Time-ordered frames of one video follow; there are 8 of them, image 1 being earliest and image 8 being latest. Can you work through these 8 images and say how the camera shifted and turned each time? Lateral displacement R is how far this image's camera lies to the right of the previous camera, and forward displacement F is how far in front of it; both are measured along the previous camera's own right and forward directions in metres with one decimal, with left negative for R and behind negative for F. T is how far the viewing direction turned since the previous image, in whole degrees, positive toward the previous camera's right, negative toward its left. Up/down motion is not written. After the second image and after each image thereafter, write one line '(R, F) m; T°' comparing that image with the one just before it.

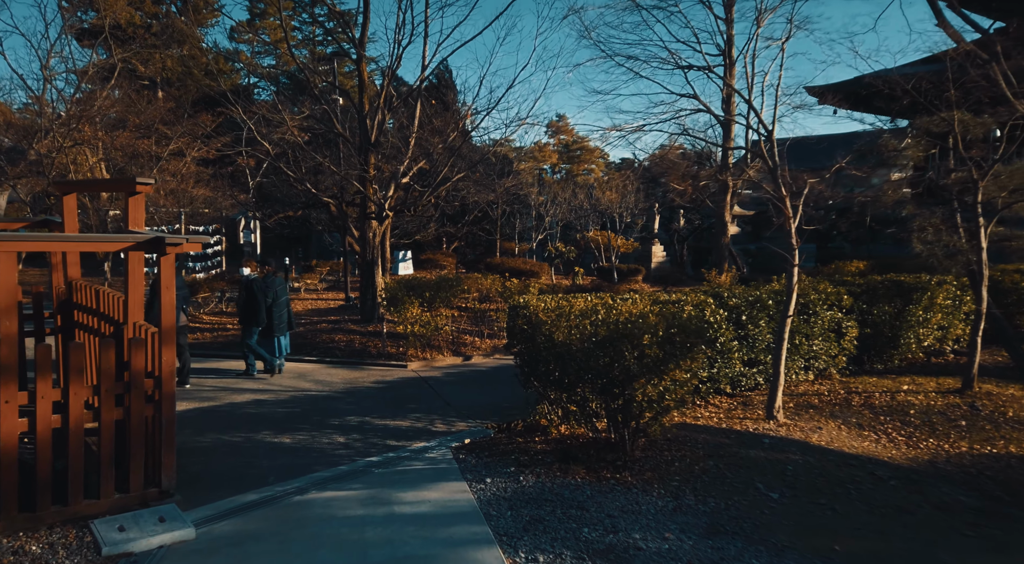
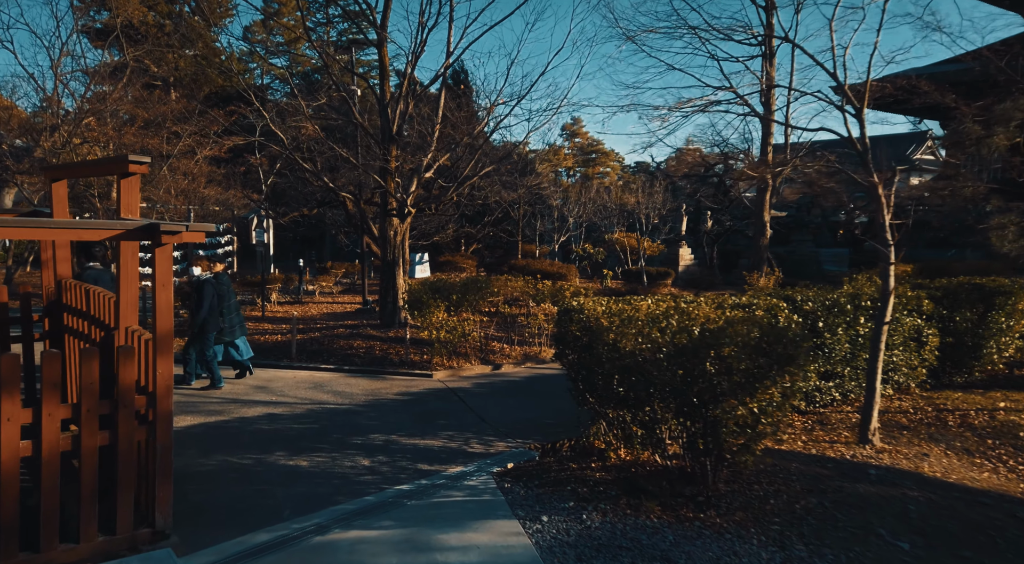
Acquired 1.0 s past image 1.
(-0.4, +1.0) m; -1°
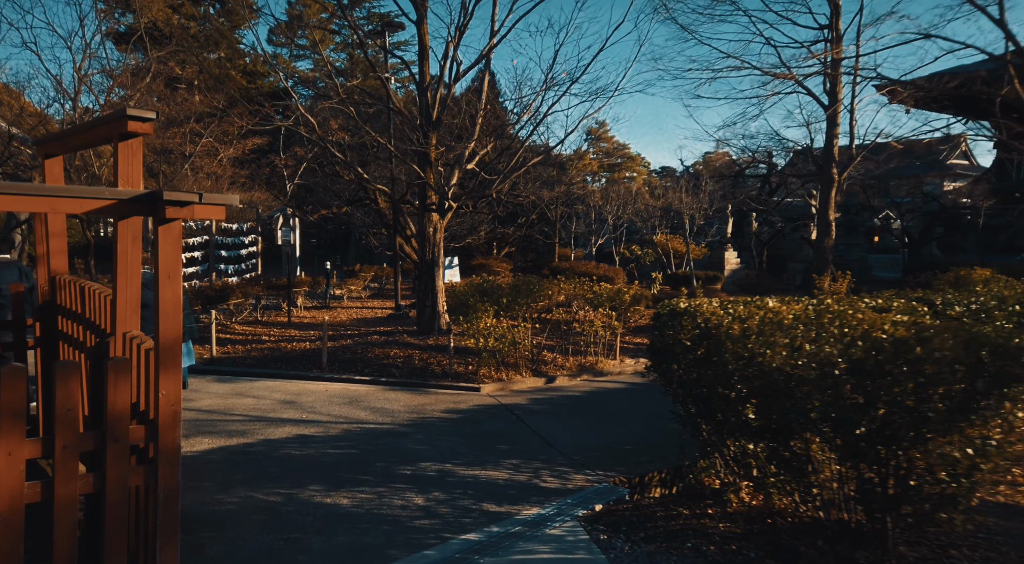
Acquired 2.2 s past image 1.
(-0.5, +1.3) m; -2°
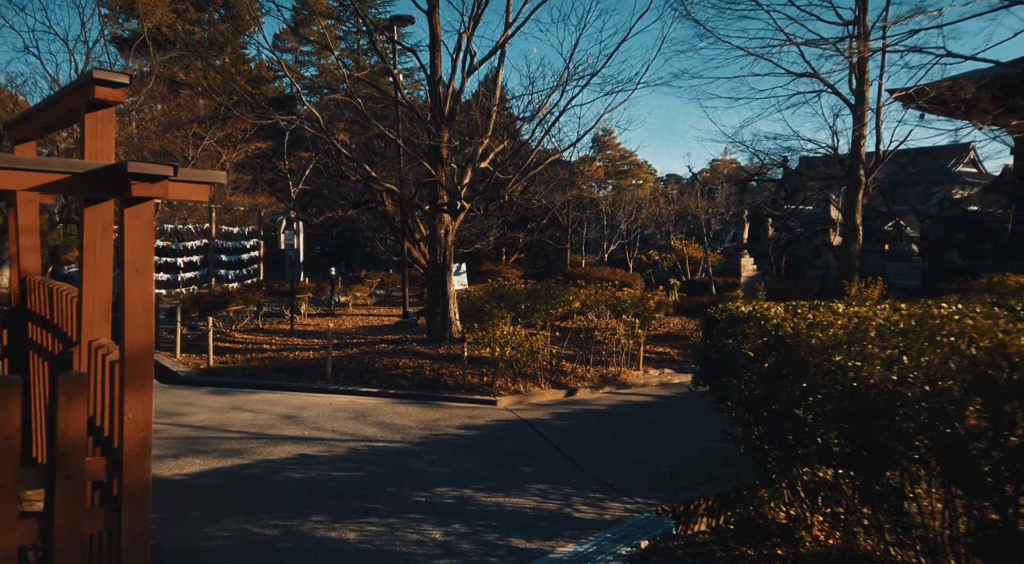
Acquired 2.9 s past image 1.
(-0.2, +0.7) m; 0°
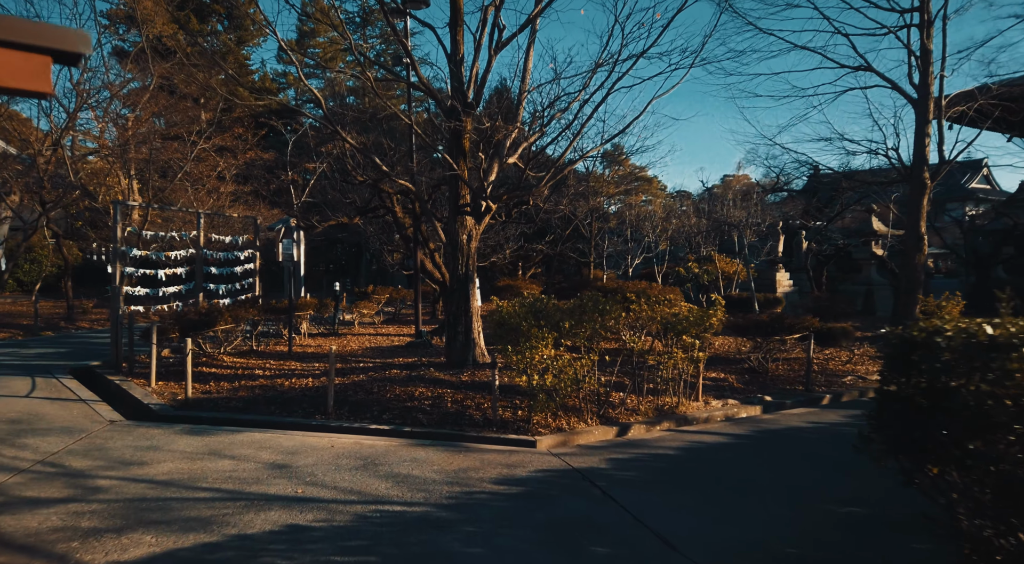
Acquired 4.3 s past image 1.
(-0.4, +1.6) m; 0°
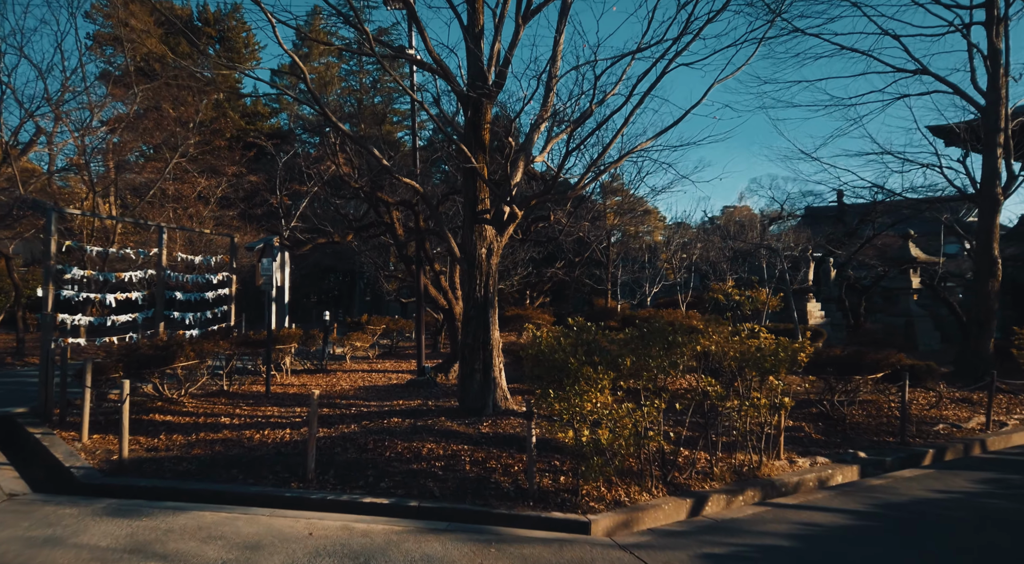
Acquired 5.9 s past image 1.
(-0.4, +1.9) m; +1°
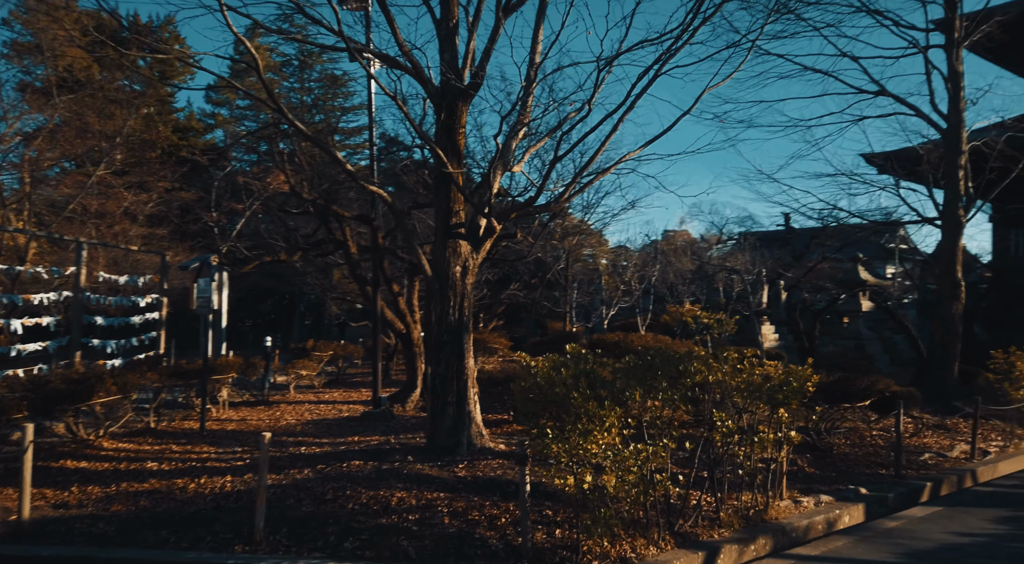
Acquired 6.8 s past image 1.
(-0.4, +0.8) m; +5°
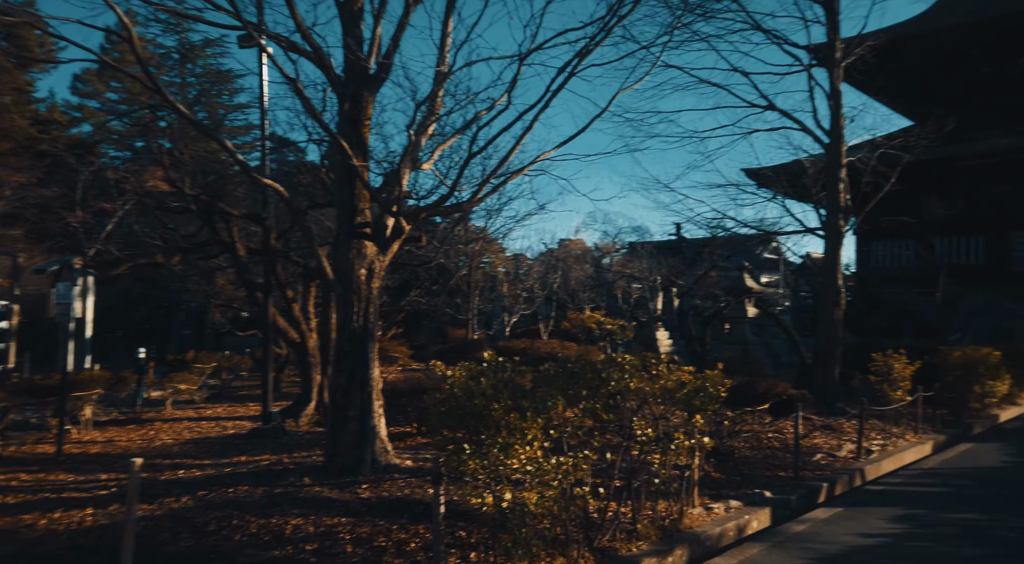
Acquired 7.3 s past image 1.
(-0.1, +0.4) m; +9°
